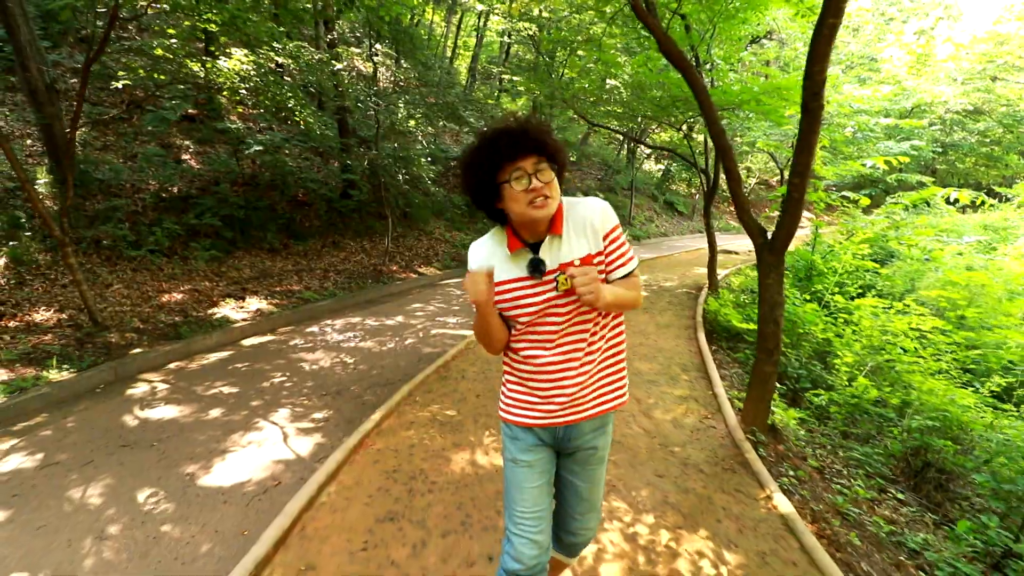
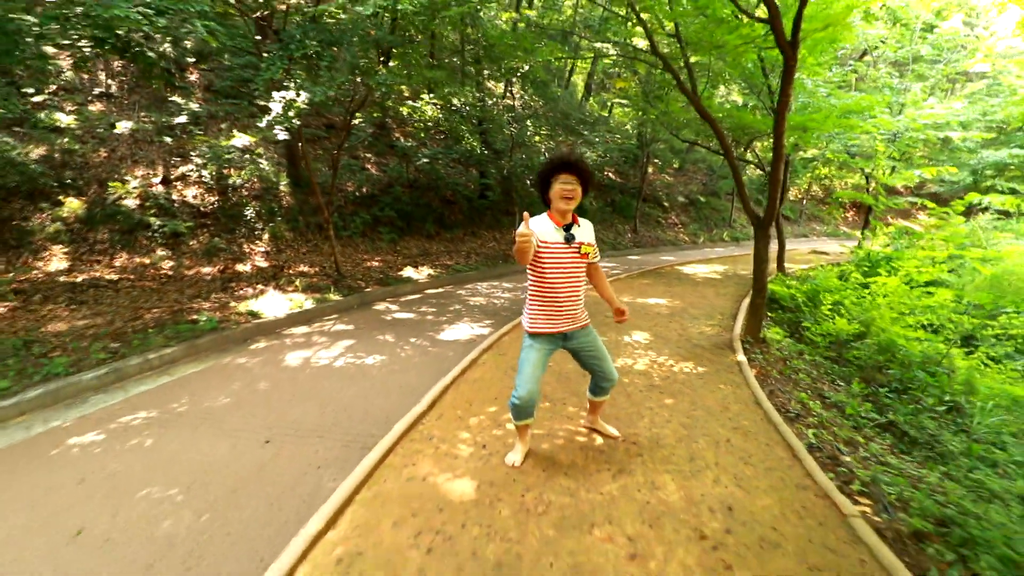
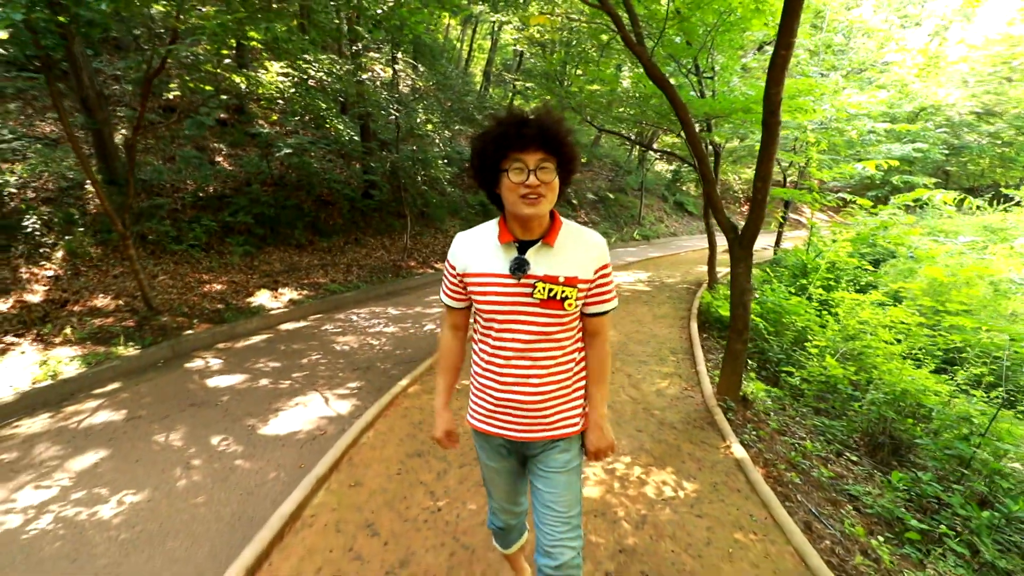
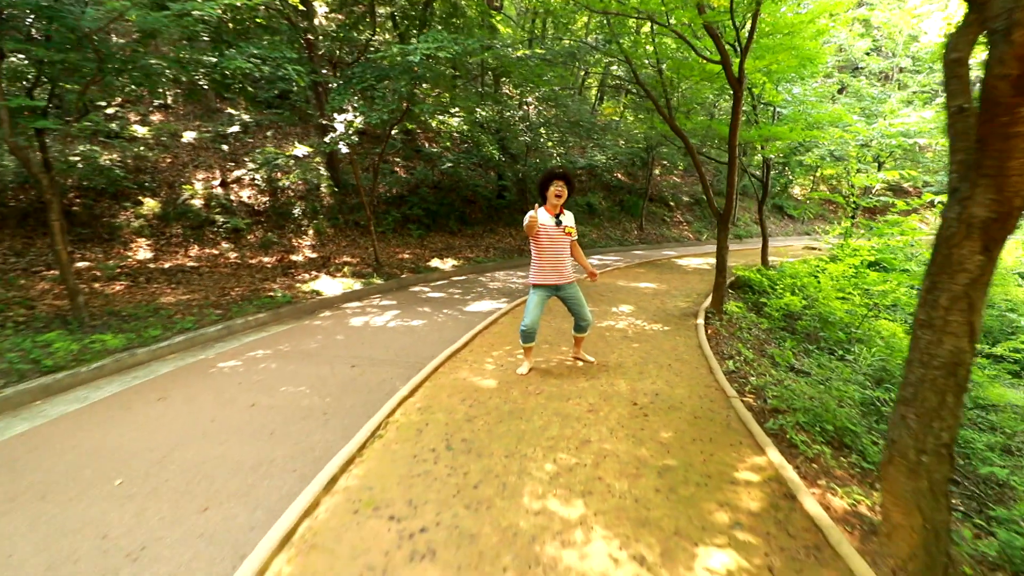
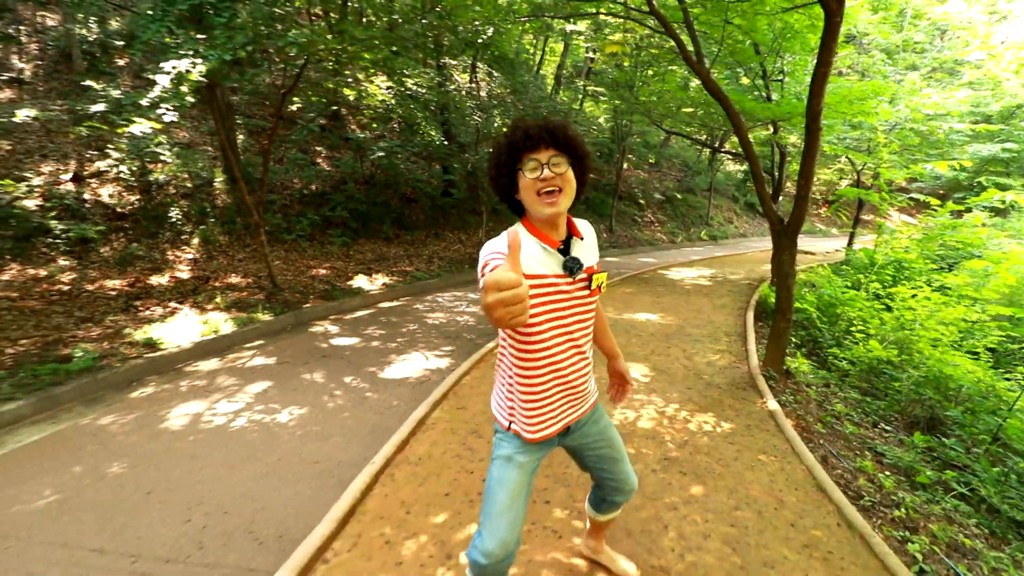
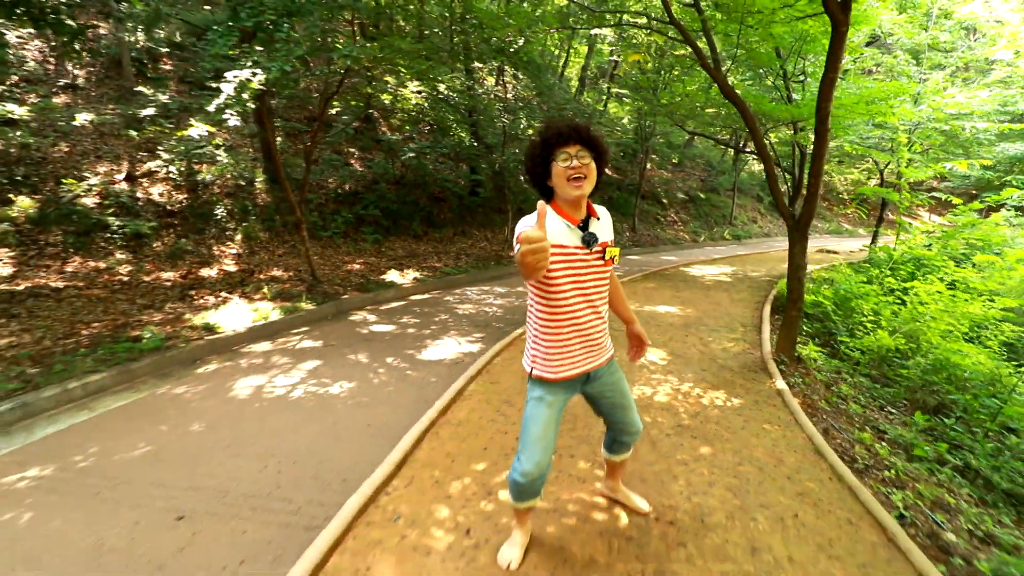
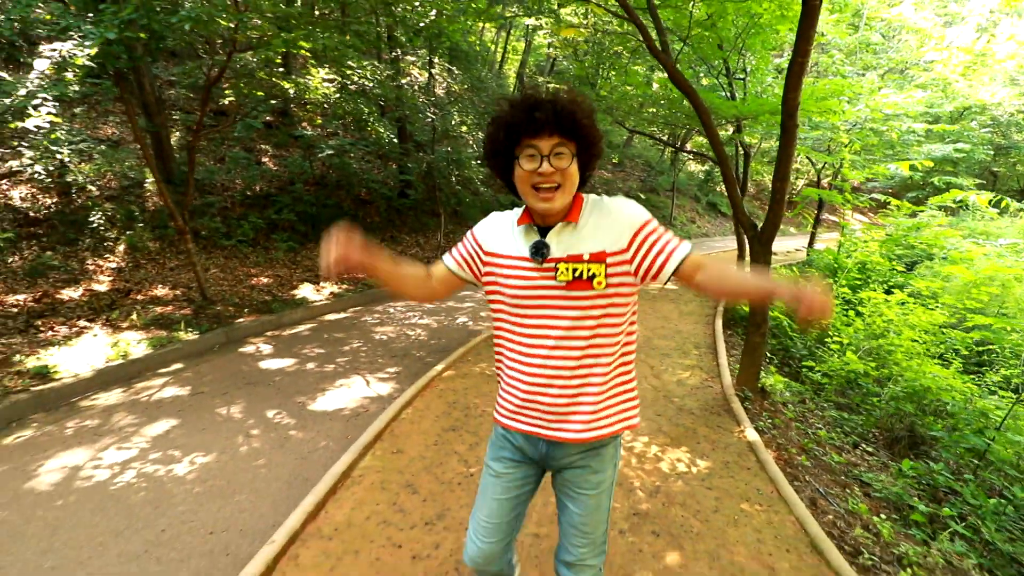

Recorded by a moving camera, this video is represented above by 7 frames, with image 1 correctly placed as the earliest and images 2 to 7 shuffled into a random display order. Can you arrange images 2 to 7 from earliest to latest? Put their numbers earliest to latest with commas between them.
3, 7, 5, 6, 2, 4
